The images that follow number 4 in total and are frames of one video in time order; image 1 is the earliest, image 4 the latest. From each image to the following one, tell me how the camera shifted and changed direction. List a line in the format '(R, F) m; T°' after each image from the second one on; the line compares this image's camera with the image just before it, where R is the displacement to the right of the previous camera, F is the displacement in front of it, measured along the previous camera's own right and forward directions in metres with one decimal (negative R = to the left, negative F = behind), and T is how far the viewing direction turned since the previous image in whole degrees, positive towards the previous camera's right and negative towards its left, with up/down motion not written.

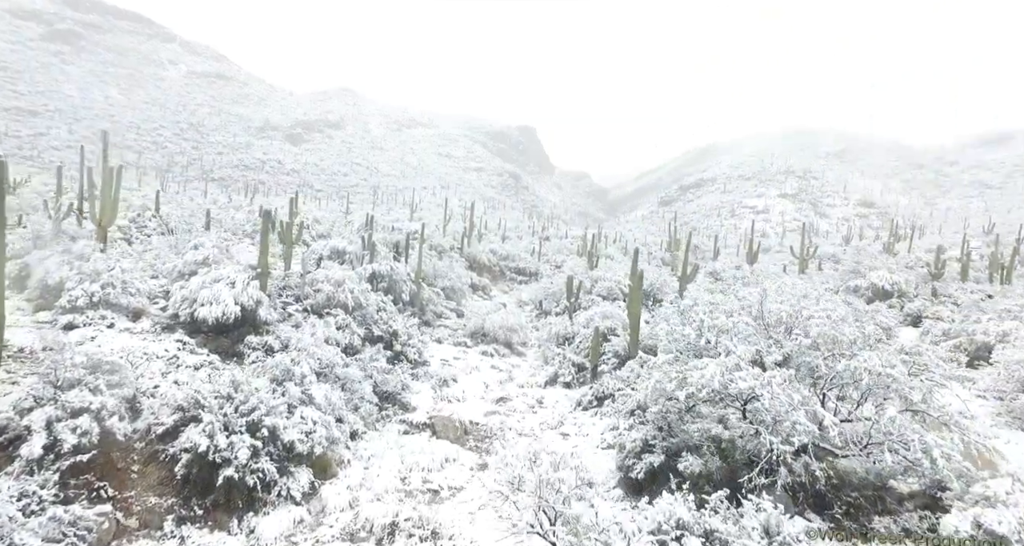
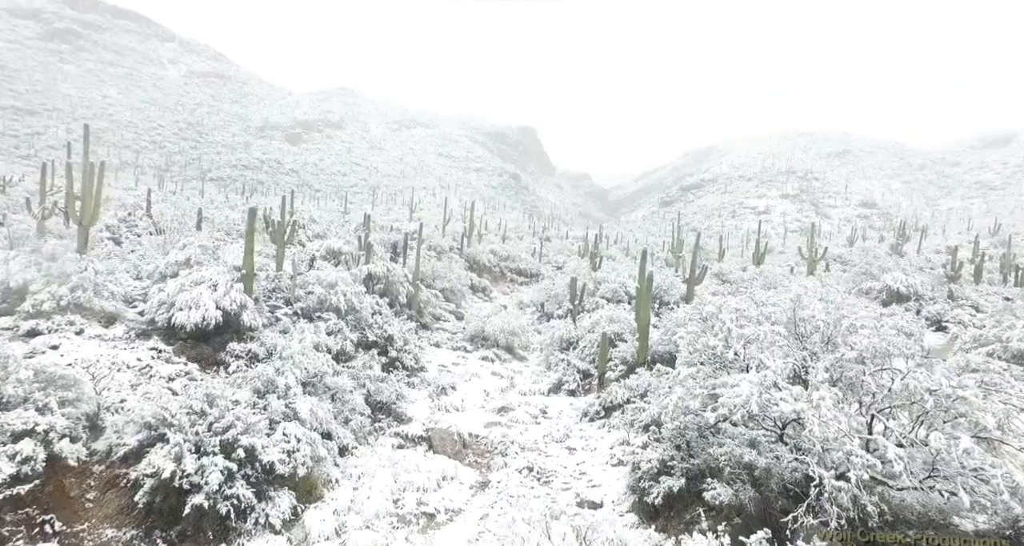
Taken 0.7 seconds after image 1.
(0.0, +0.7) m; 0°
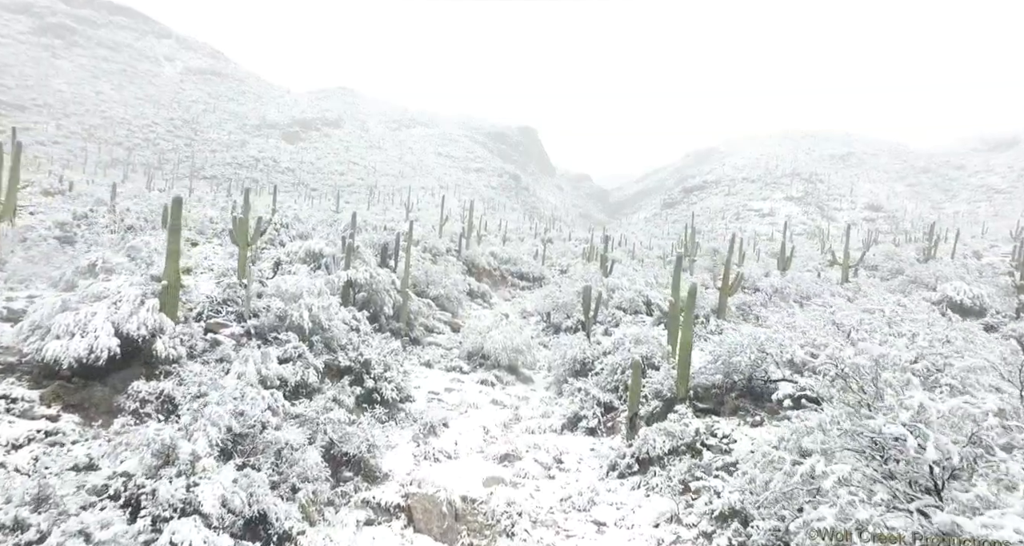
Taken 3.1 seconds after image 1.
(-0.1, +2.7) m; 0°
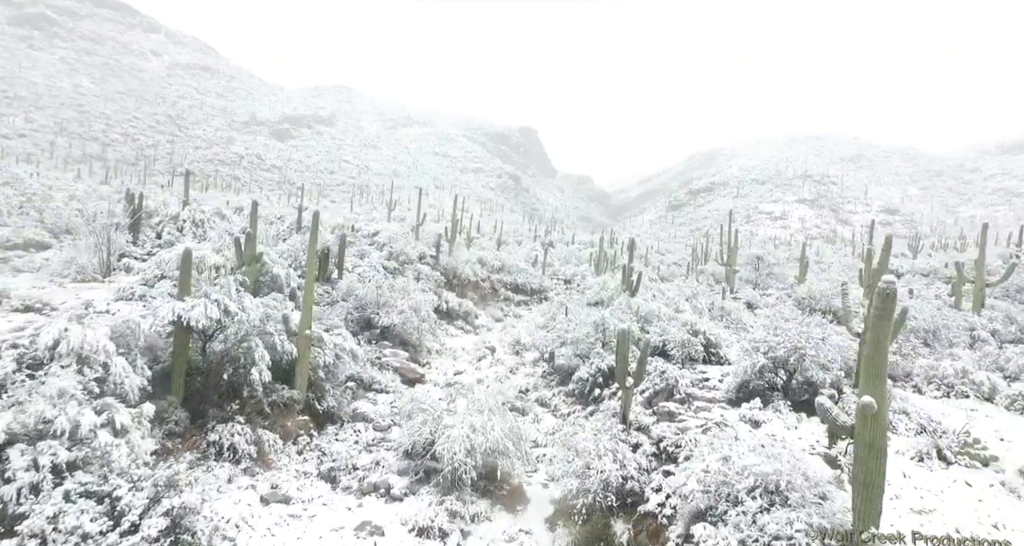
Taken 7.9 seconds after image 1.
(+0.4, +7.6) m; 0°
